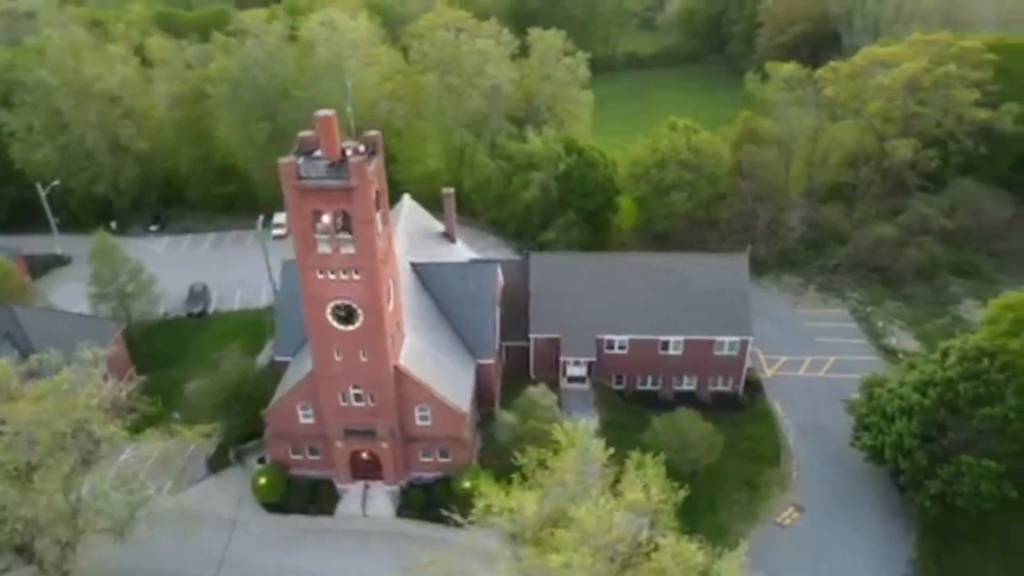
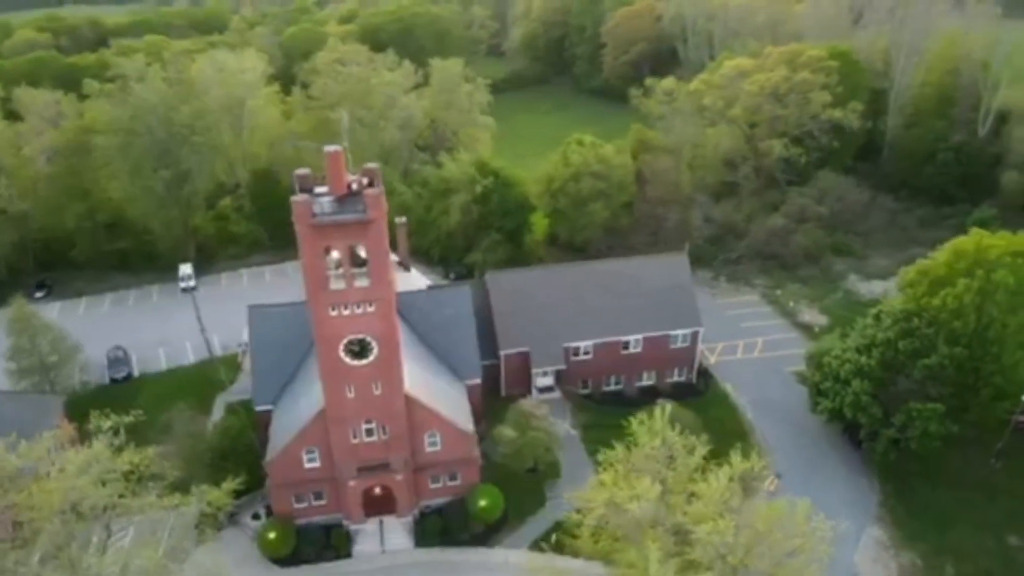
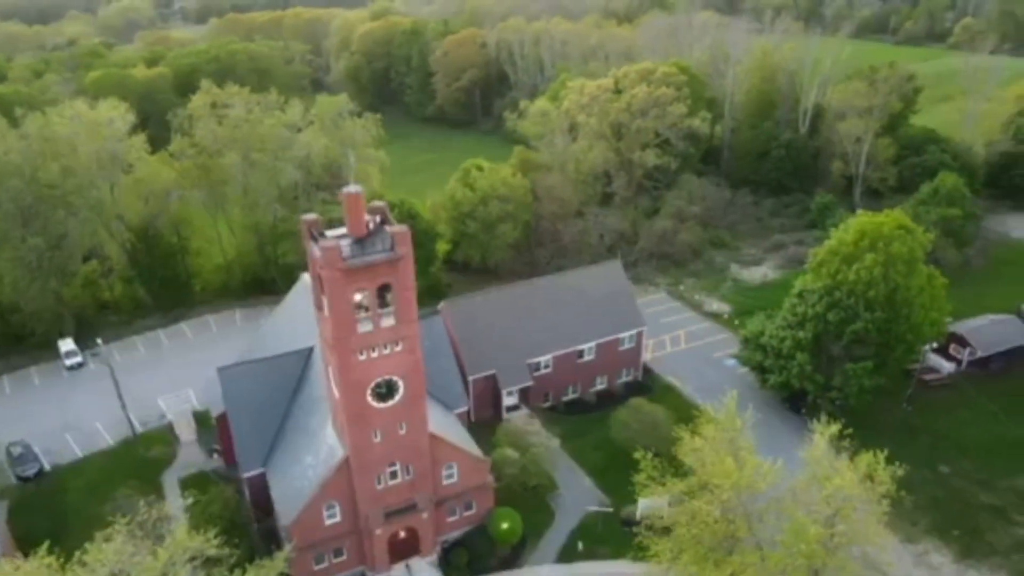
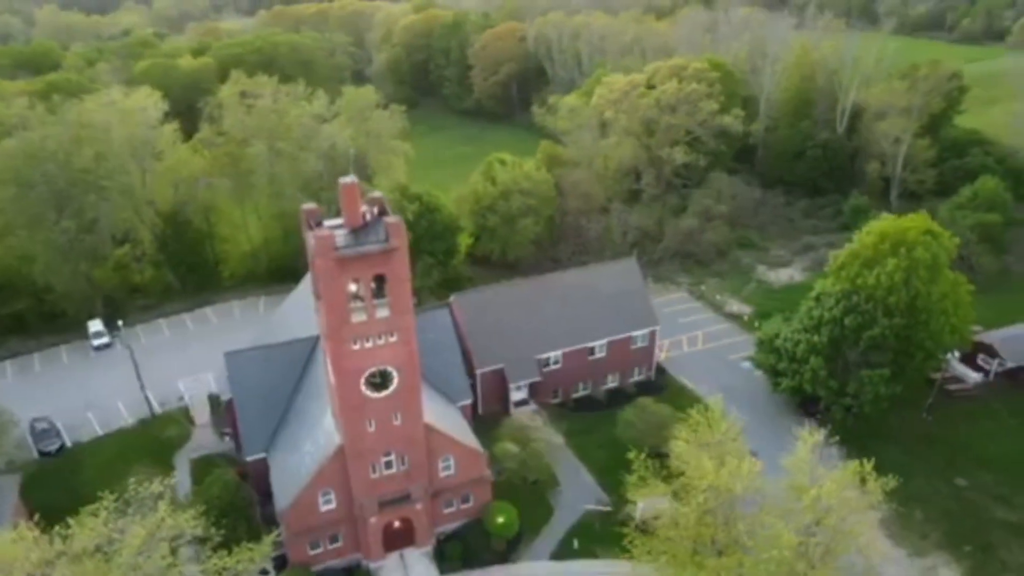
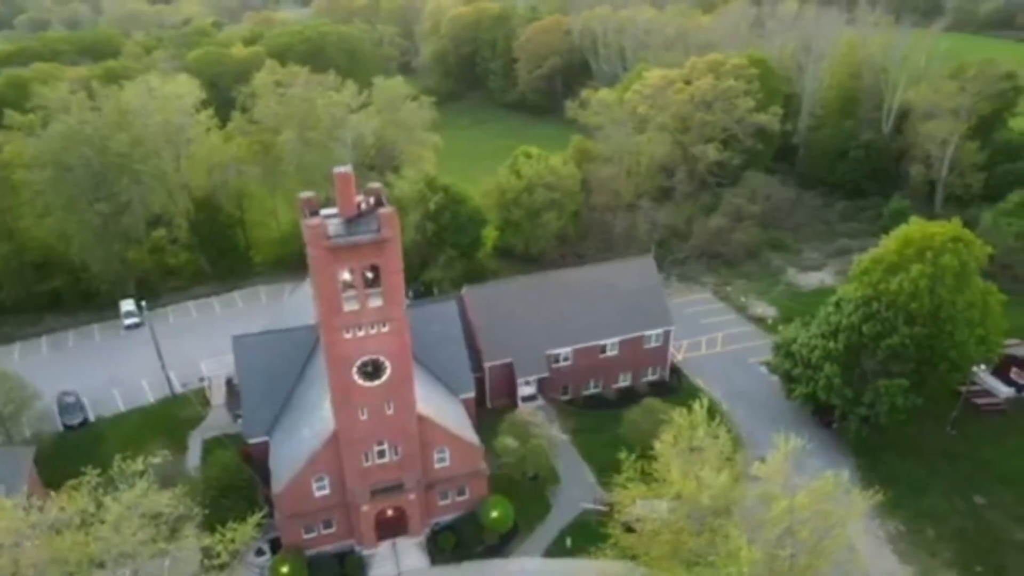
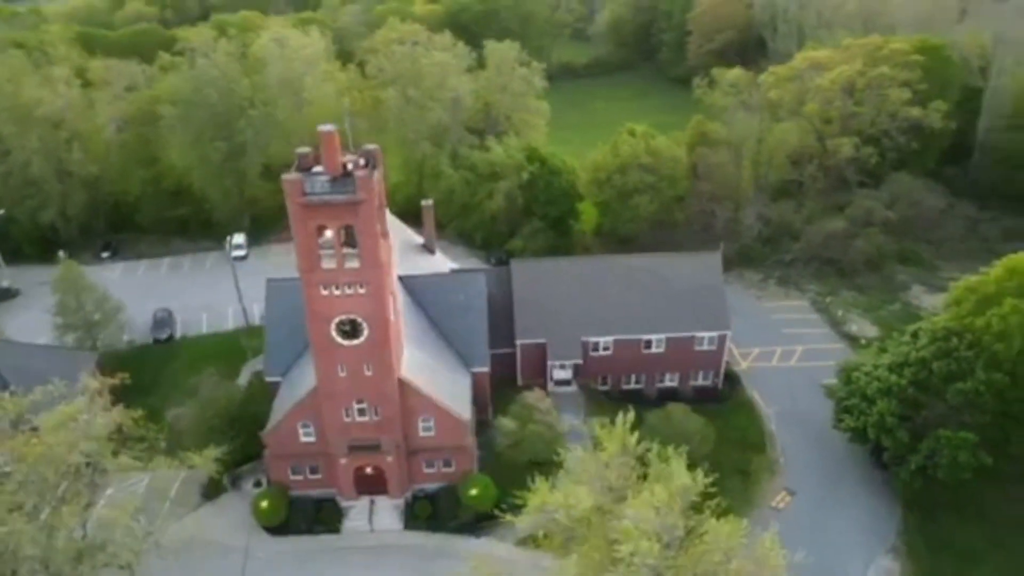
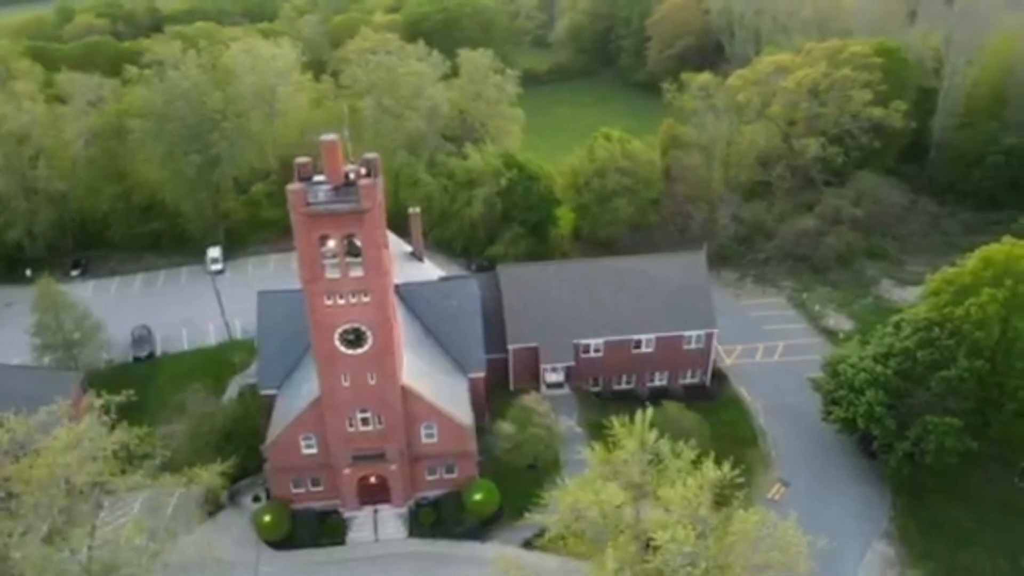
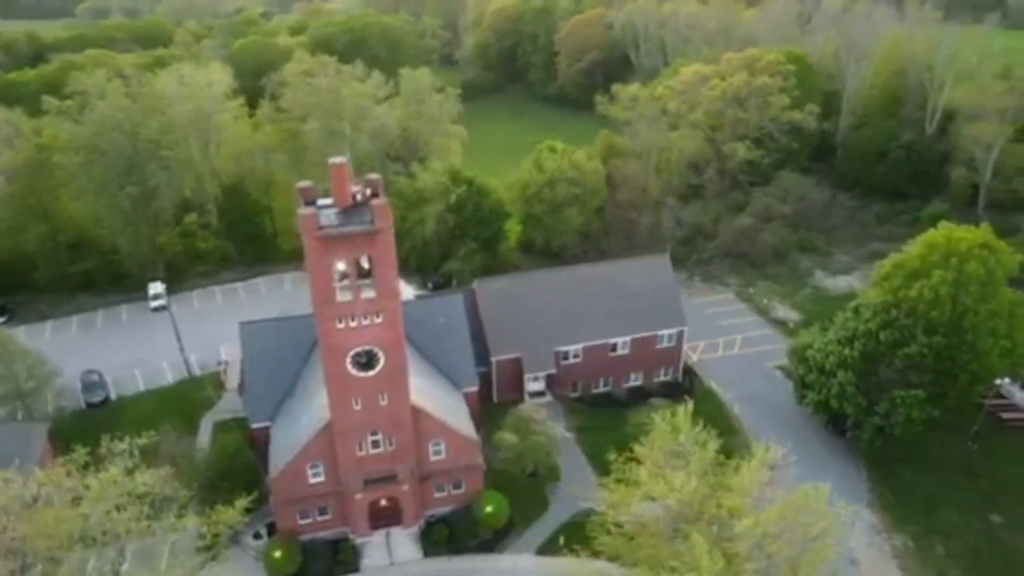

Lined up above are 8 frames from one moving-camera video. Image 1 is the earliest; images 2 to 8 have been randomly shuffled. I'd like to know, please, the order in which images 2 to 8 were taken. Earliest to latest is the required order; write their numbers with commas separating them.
6, 7, 2, 8, 5, 4, 3
